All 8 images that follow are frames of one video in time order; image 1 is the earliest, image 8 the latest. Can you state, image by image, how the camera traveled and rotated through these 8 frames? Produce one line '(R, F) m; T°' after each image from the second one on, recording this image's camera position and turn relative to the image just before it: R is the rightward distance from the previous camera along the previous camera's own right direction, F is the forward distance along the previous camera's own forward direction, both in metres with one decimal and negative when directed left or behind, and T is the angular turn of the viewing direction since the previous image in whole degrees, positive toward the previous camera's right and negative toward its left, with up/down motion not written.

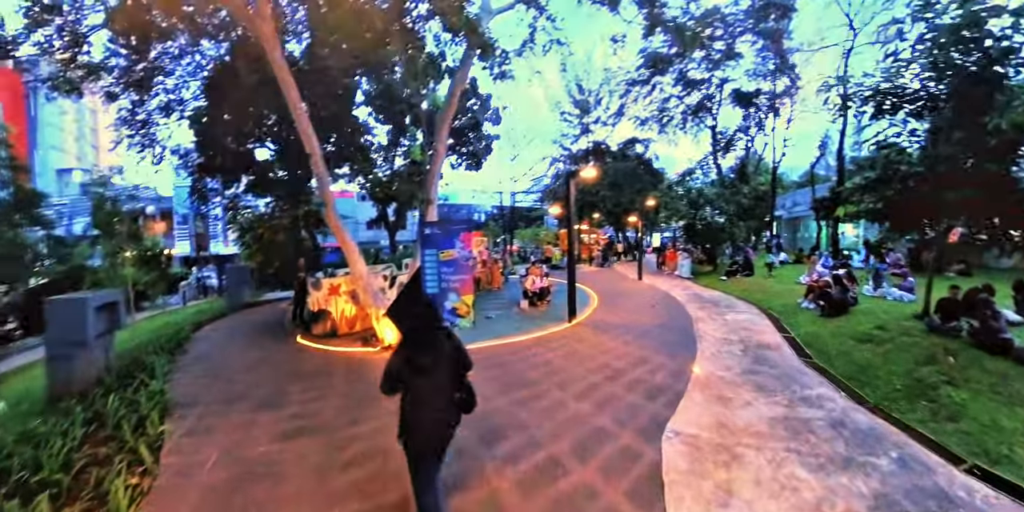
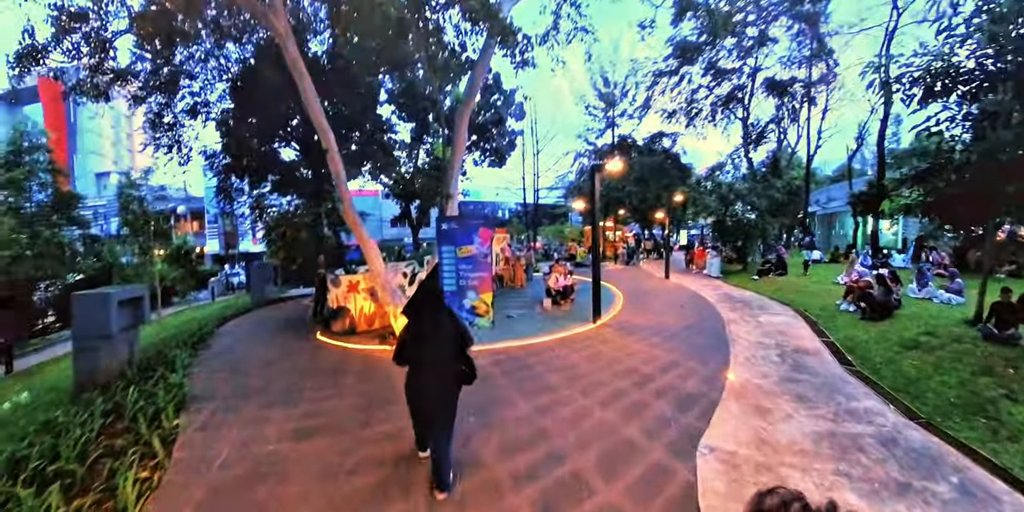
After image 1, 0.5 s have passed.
(0.0, +0.2) m; -3°
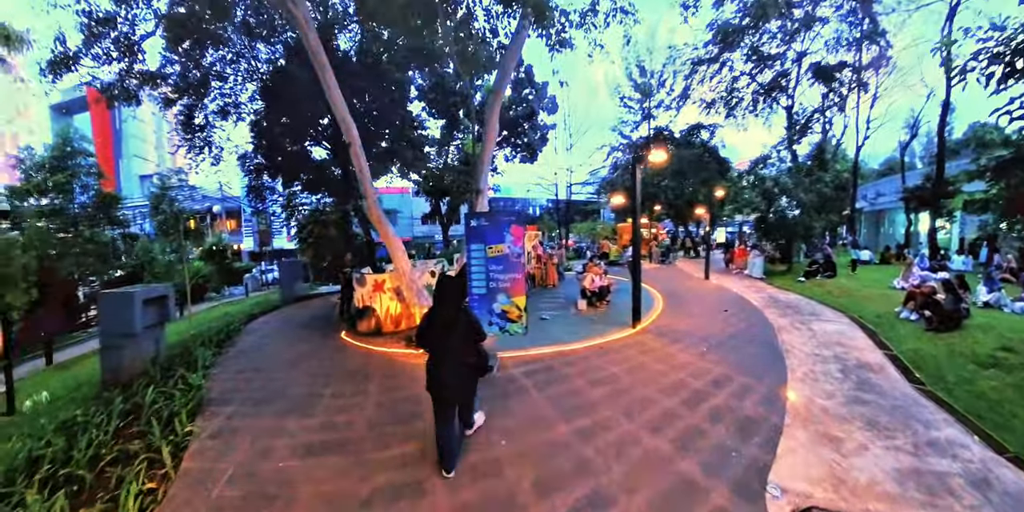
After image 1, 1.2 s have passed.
(-0.1, +0.4) m; -4°
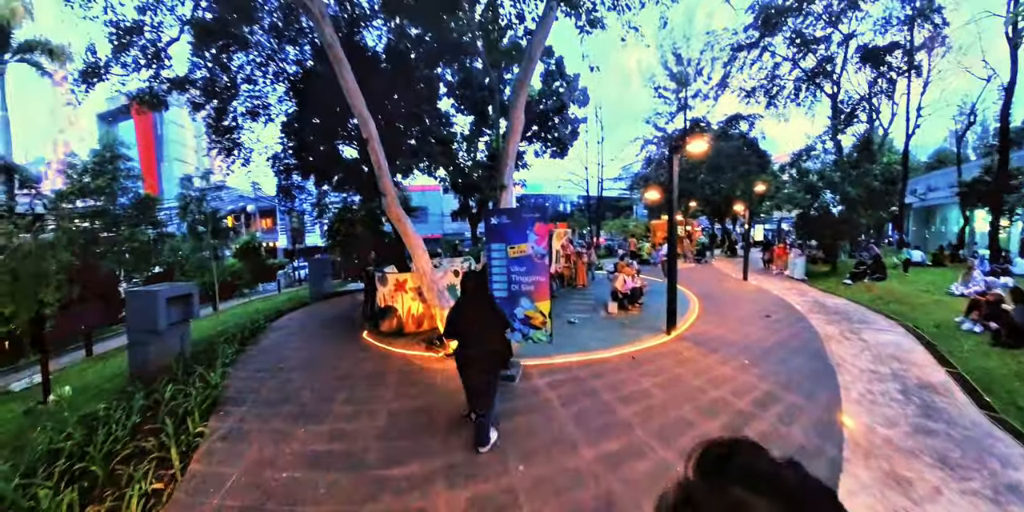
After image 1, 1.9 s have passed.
(+0.1, +0.3) m; -4°
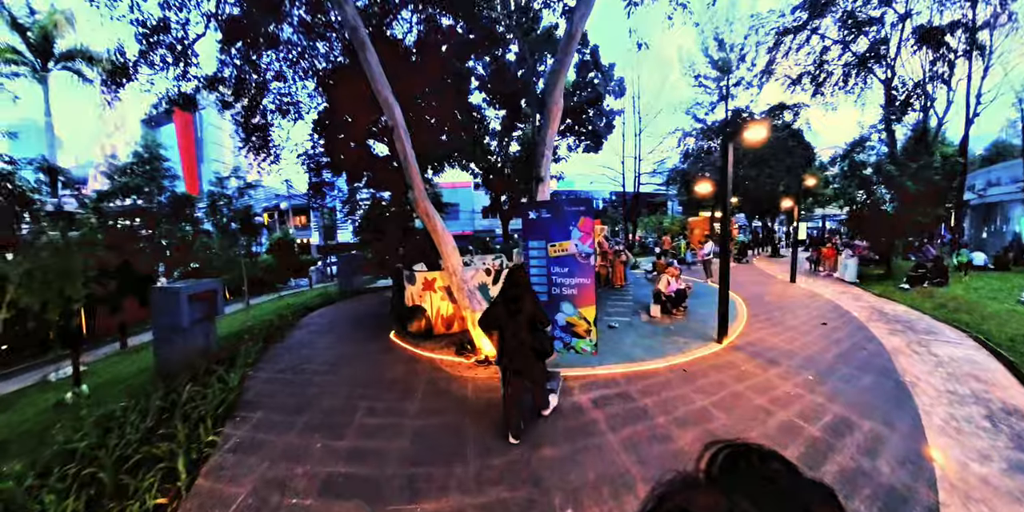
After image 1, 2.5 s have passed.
(-0.1, +0.4) m; -4°
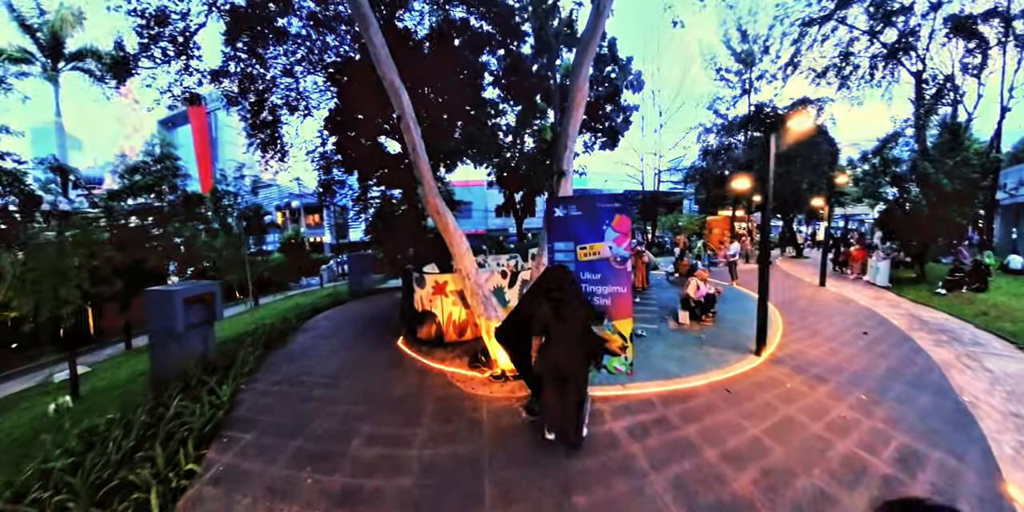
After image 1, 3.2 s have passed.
(-0.1, +0.4) m; -2°
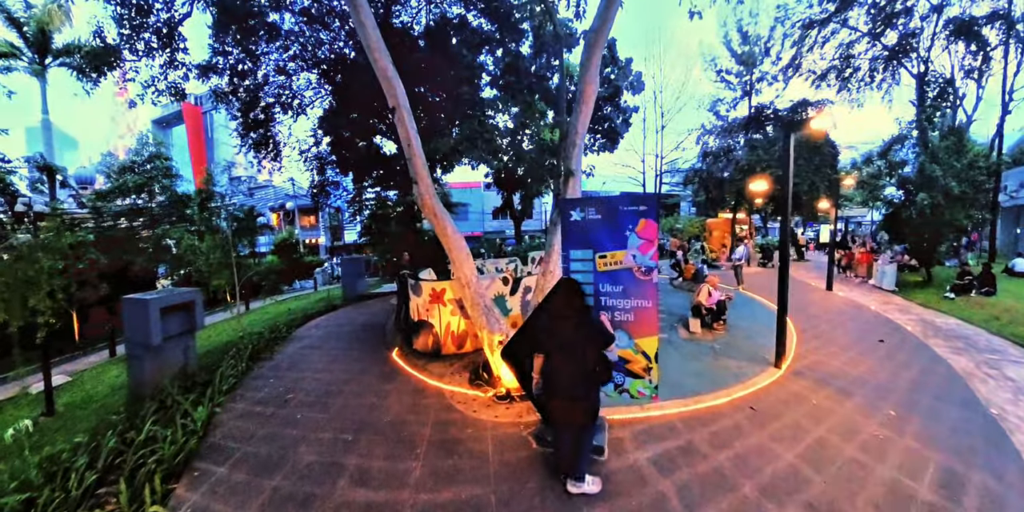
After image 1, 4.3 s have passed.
(-0.1, +0.3) m; 0°
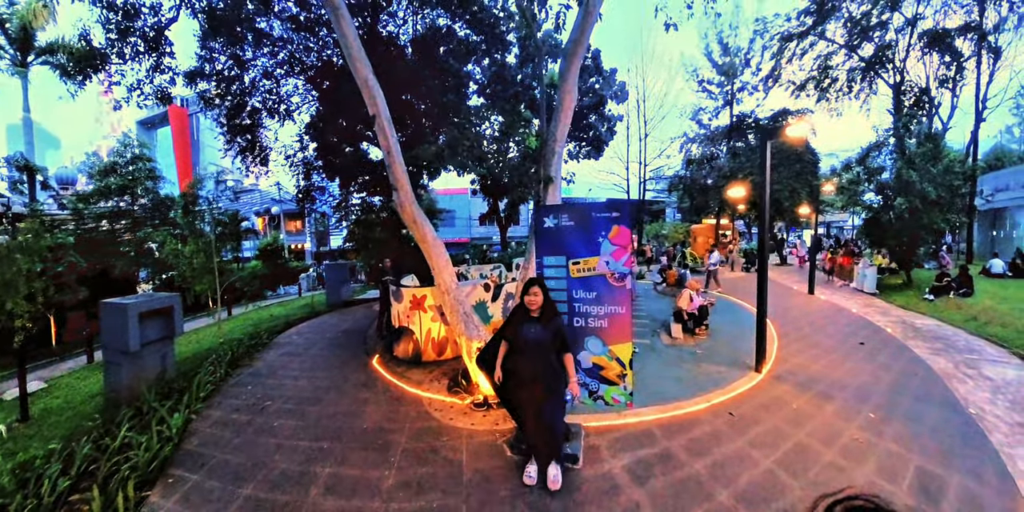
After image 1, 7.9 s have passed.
(+0.1, 0.0) m; +1°
